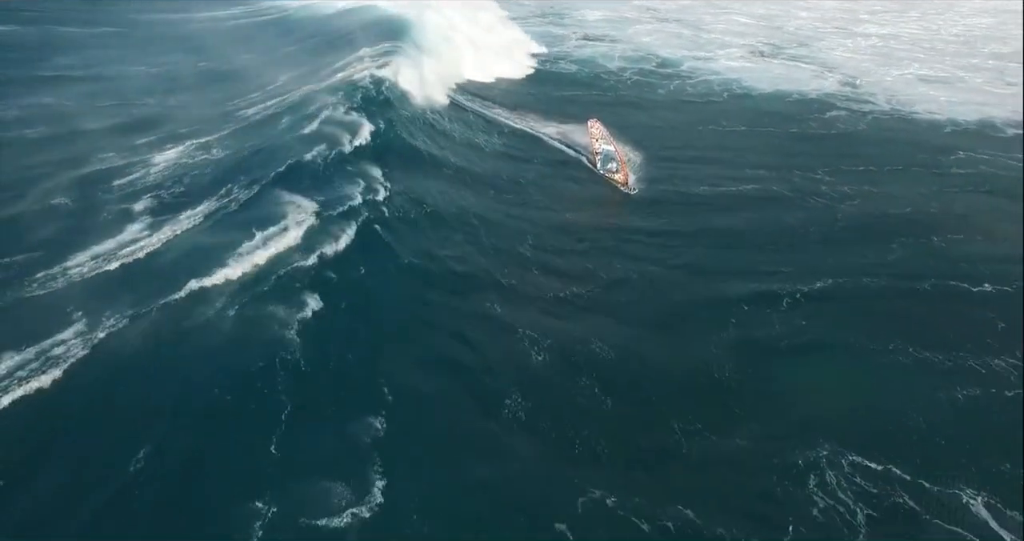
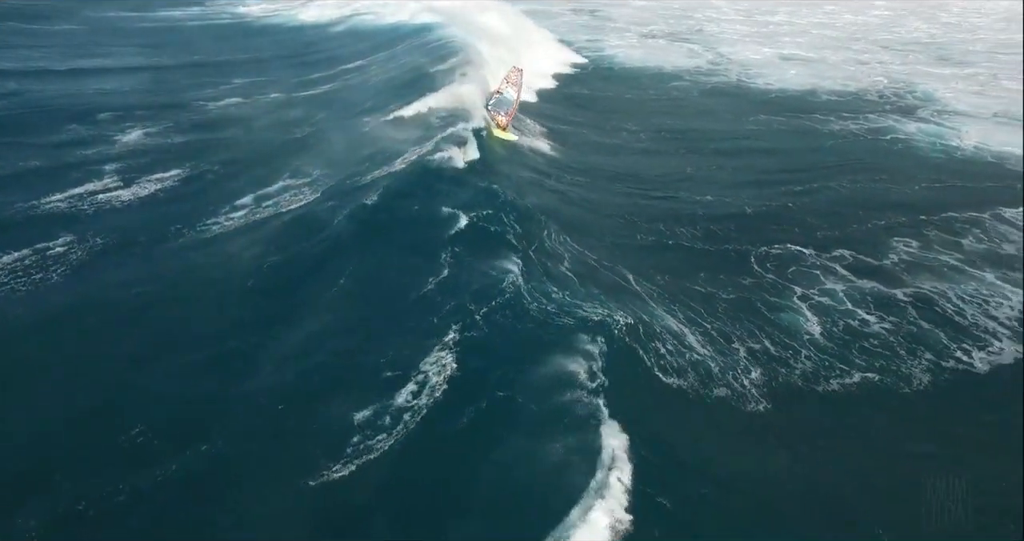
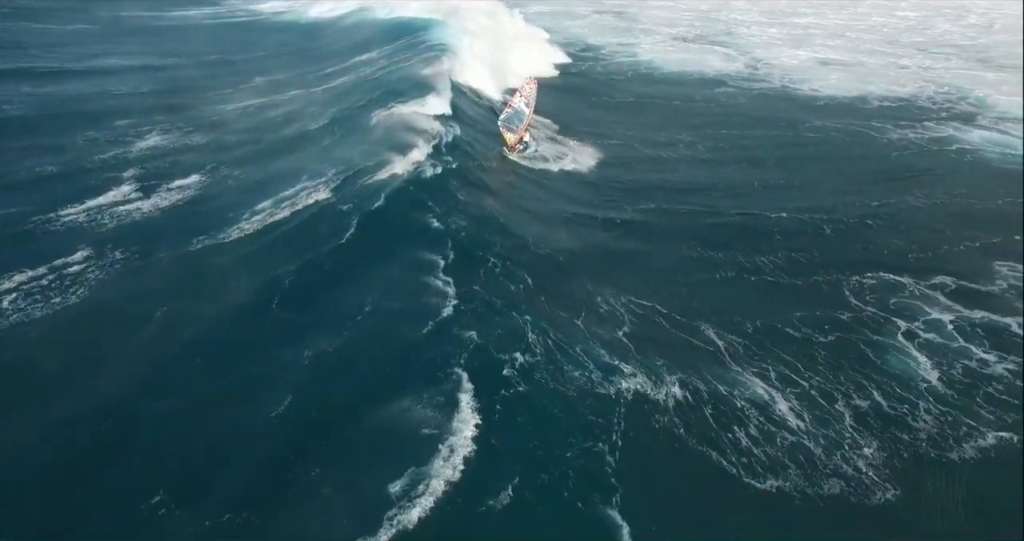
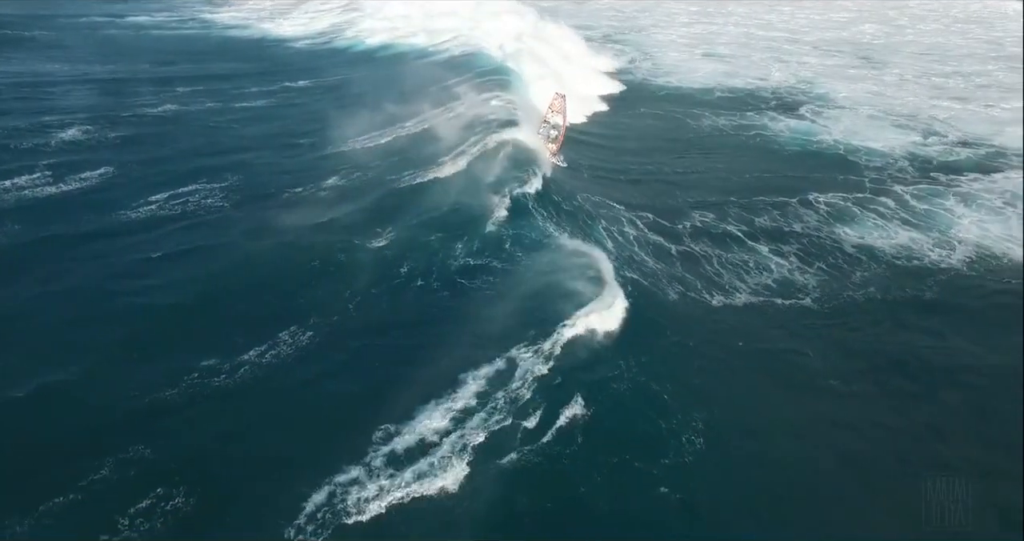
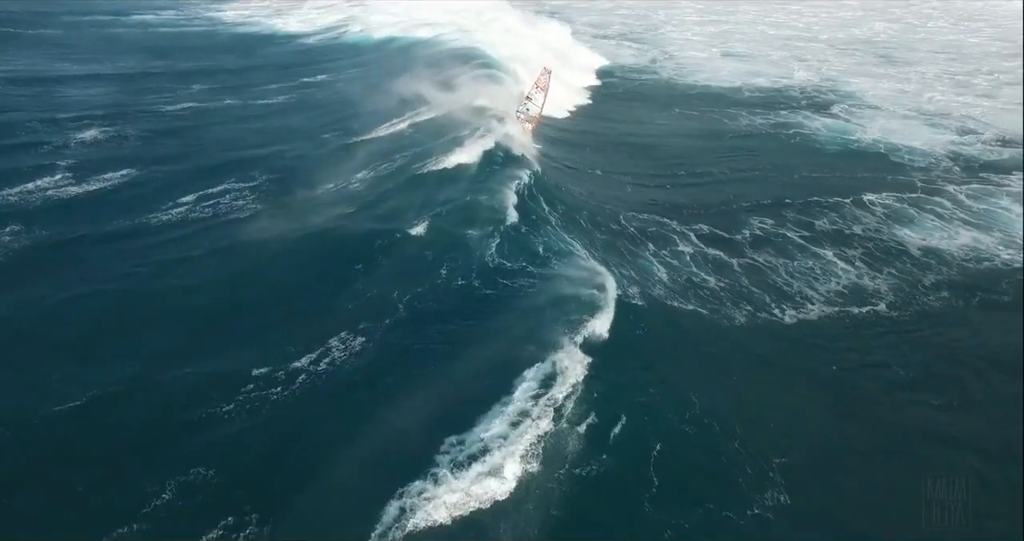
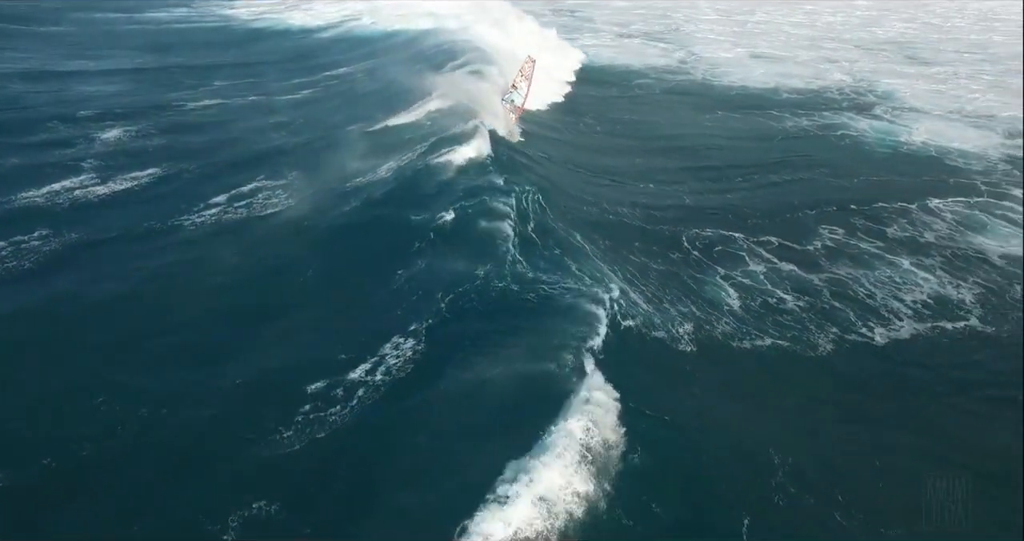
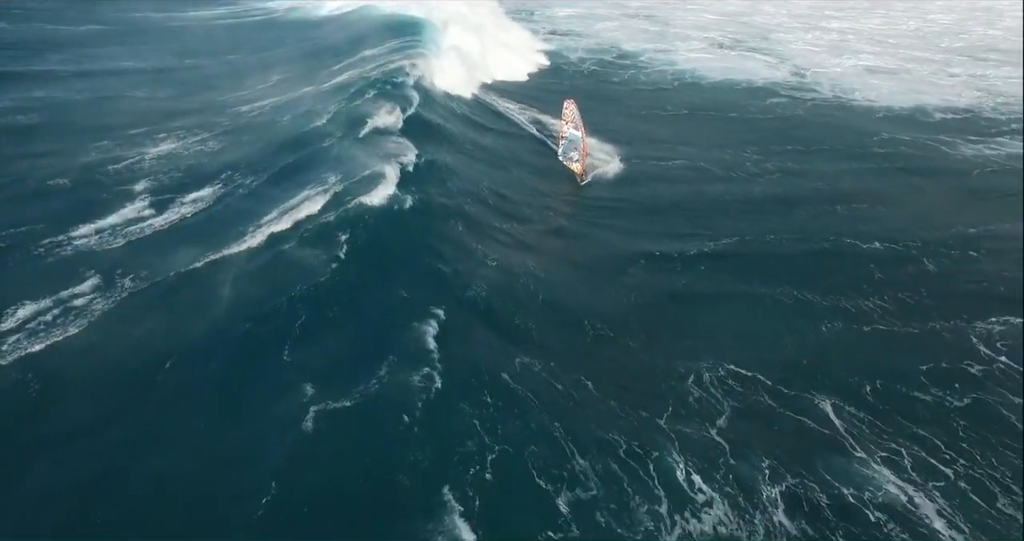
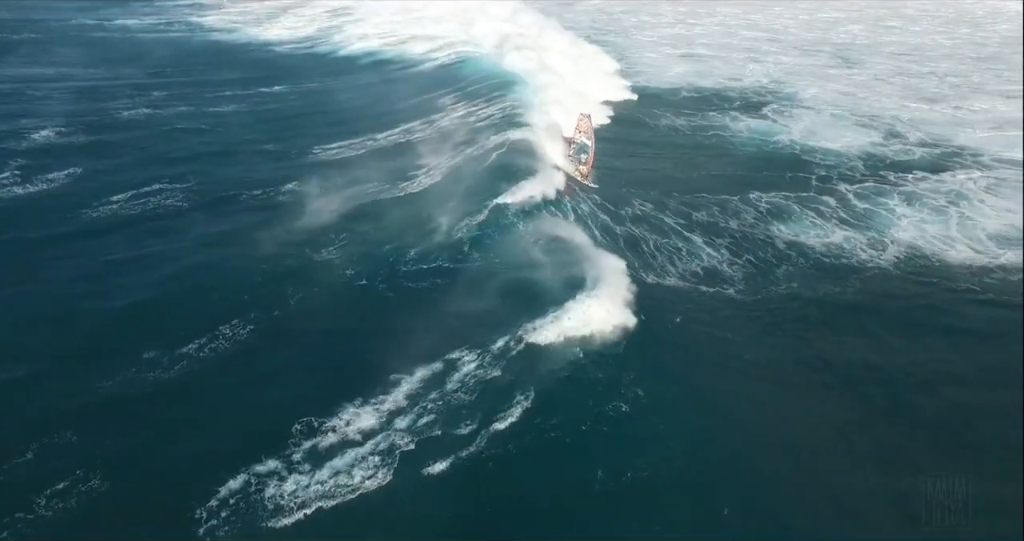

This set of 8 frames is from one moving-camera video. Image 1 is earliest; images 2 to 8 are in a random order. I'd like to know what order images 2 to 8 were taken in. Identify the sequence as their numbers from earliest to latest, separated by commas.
7, 3, 2, 6, 5, 4, 8
